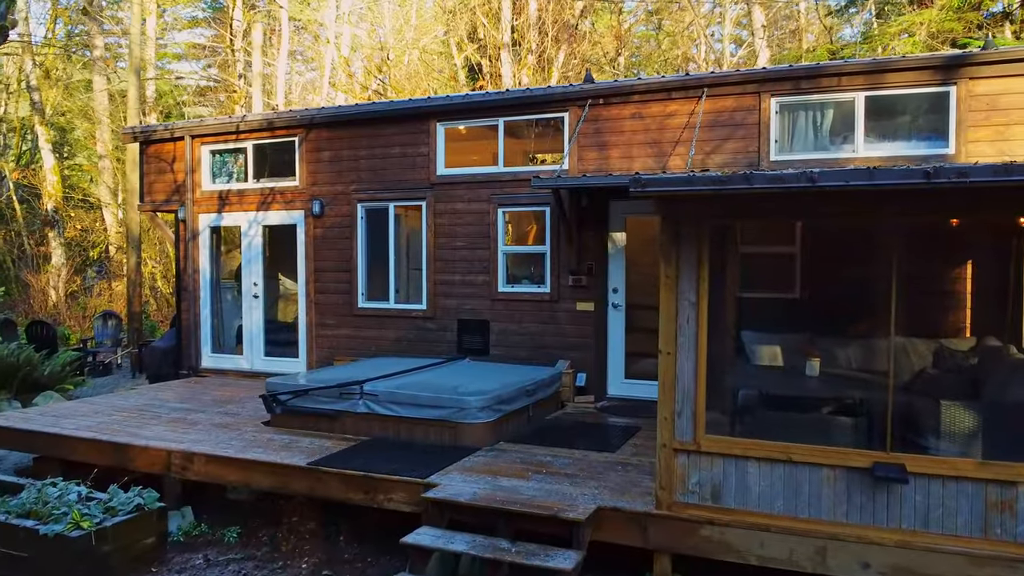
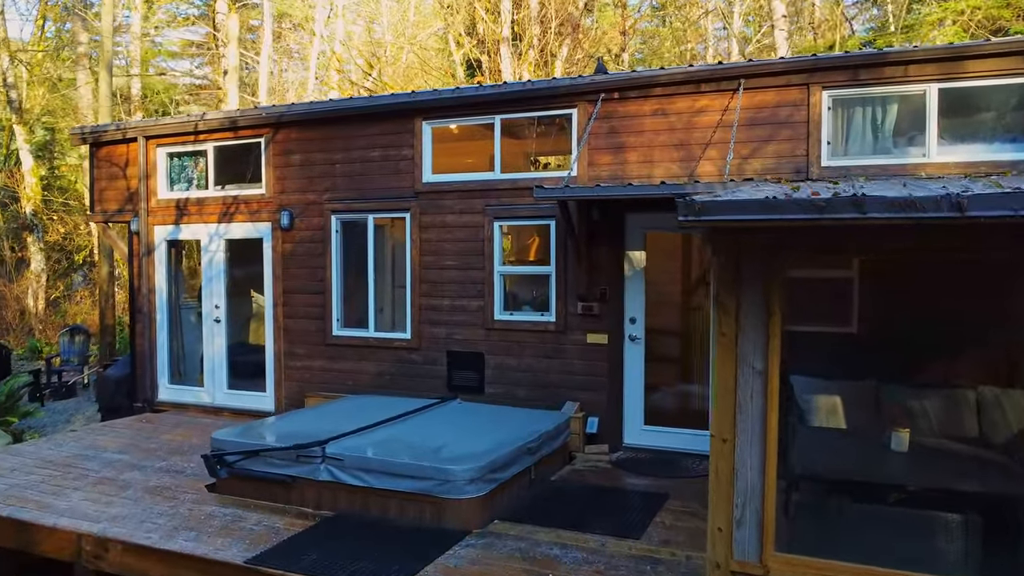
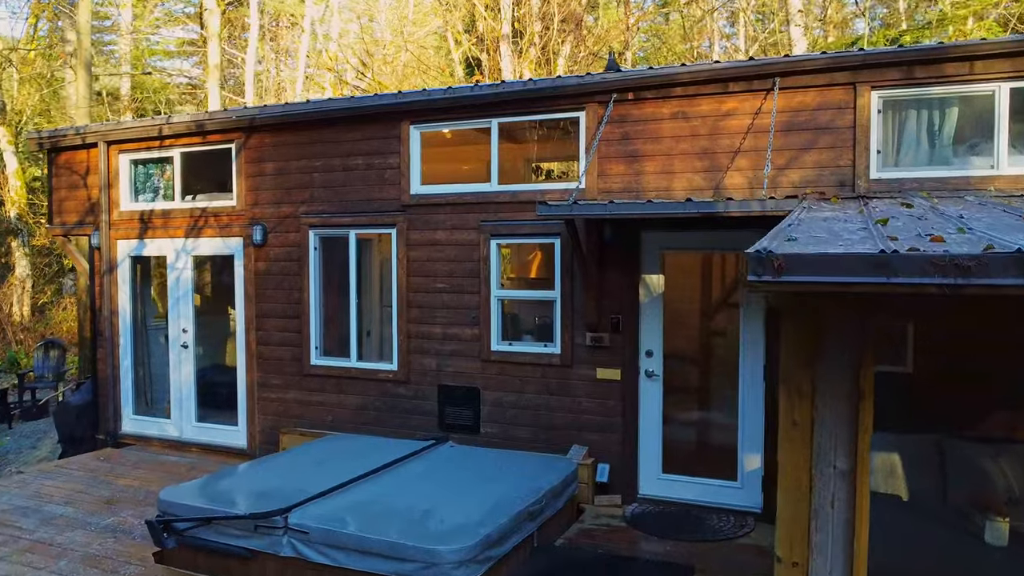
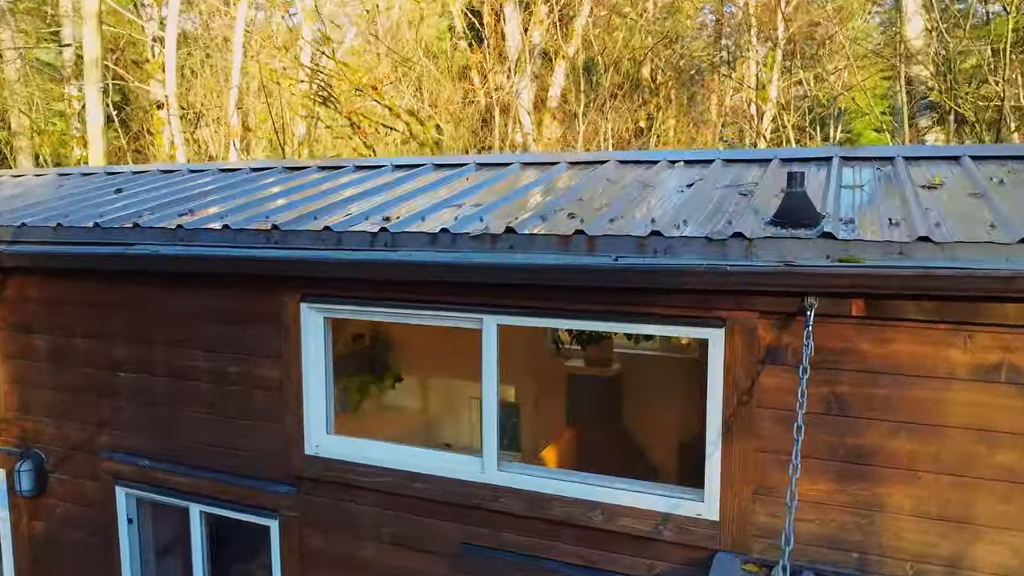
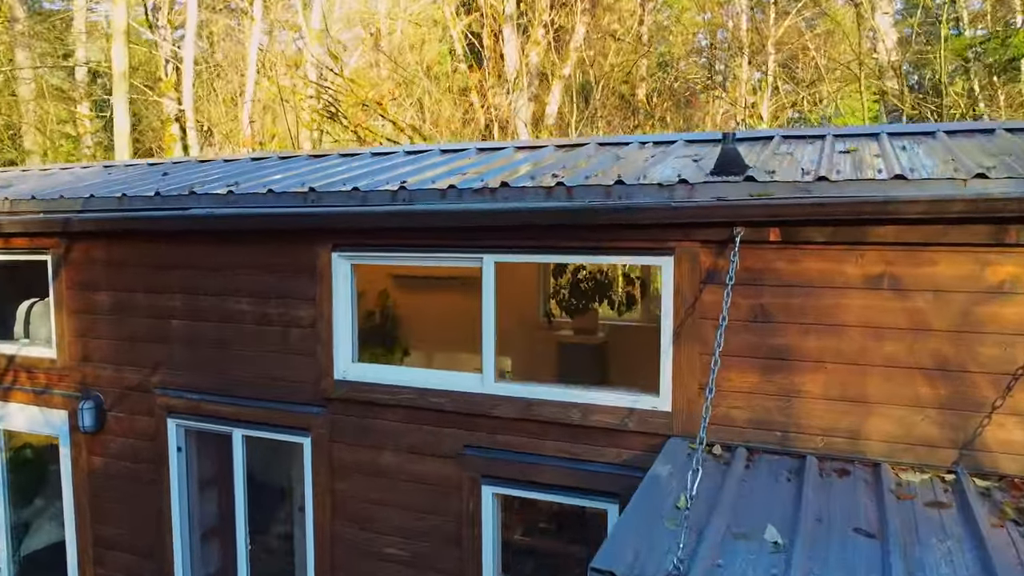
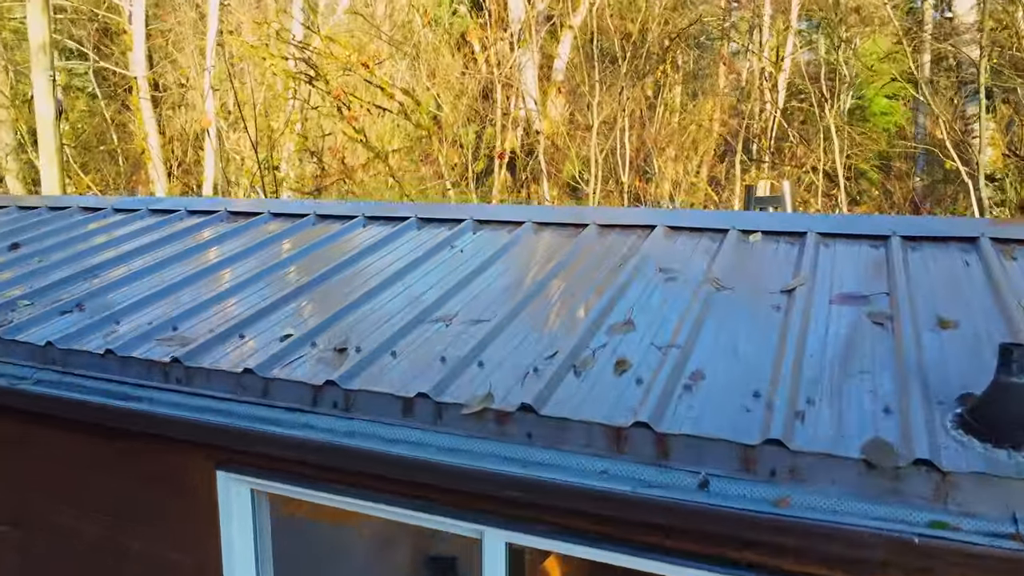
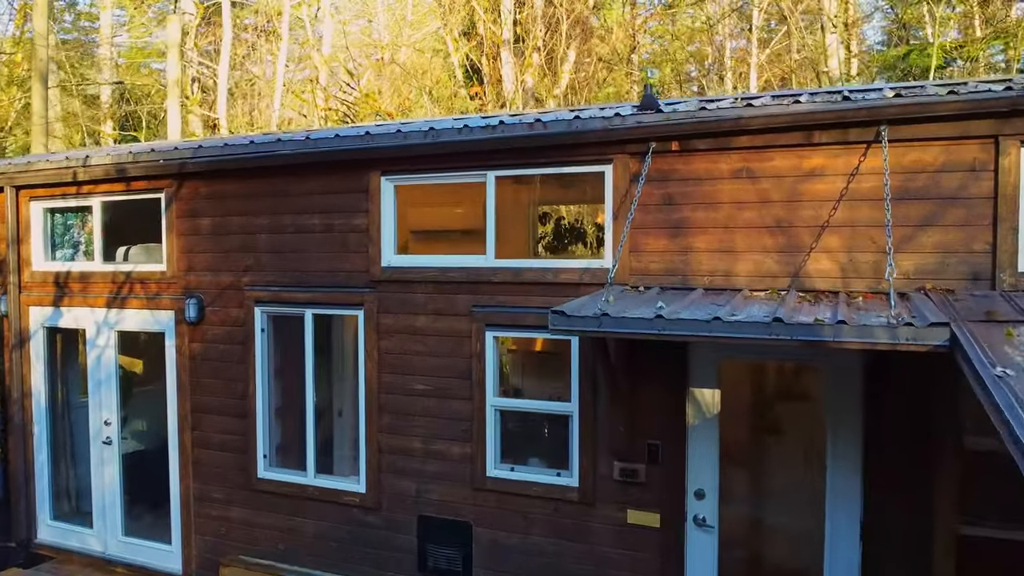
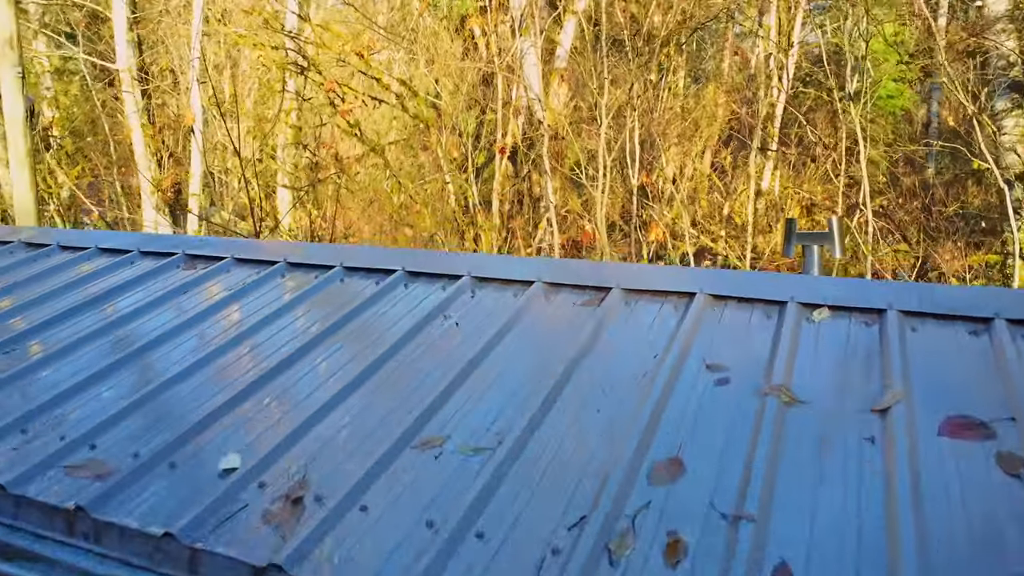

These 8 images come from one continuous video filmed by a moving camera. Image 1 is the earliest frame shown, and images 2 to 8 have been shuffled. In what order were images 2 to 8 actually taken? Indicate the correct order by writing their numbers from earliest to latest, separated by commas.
2, 3, 7, 5, 4, 6, 8
